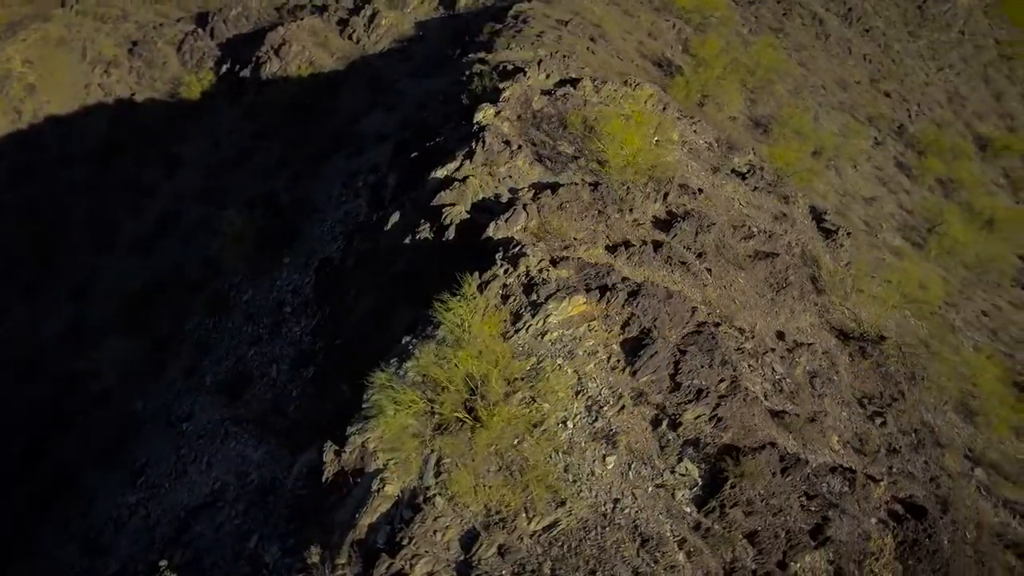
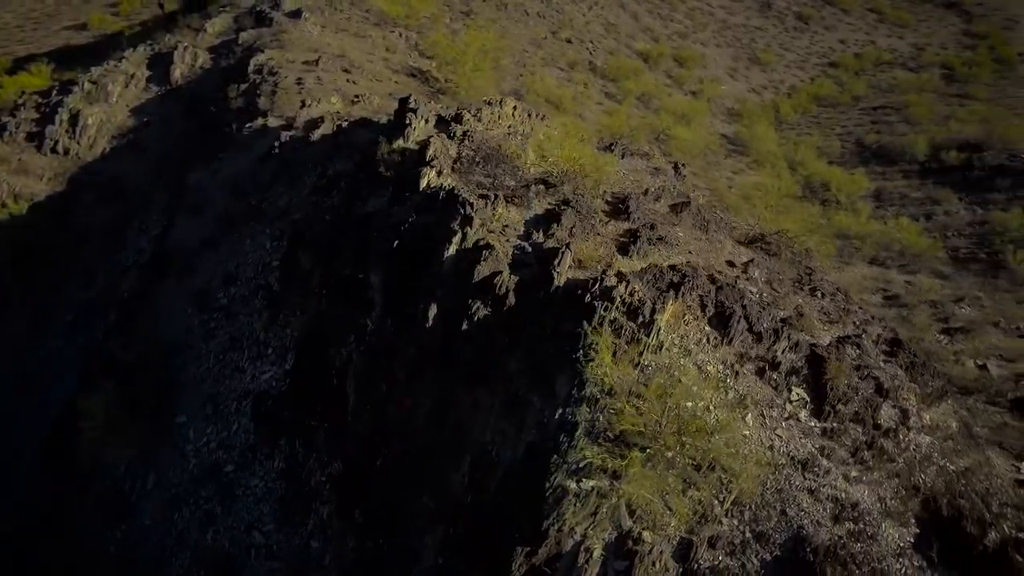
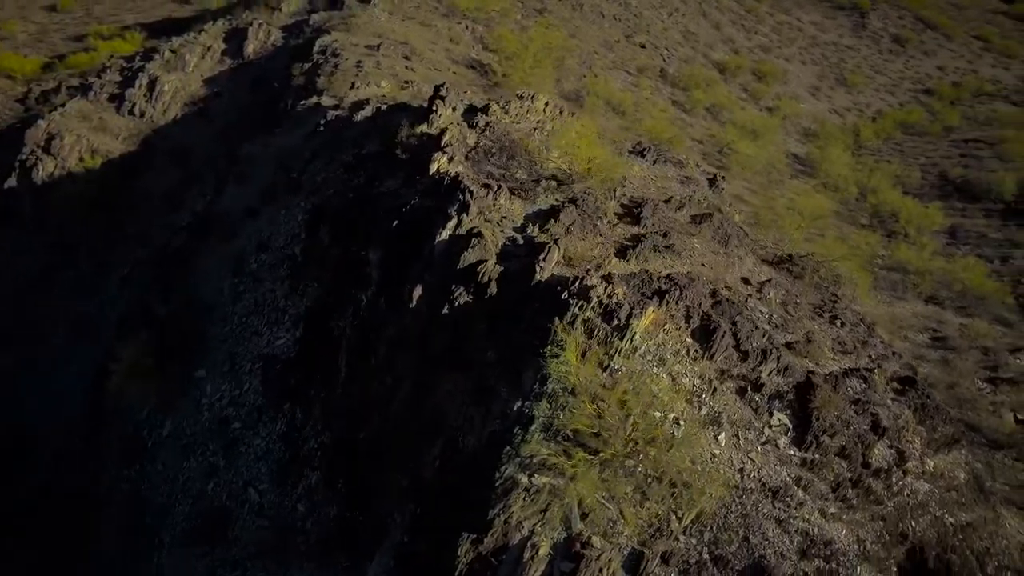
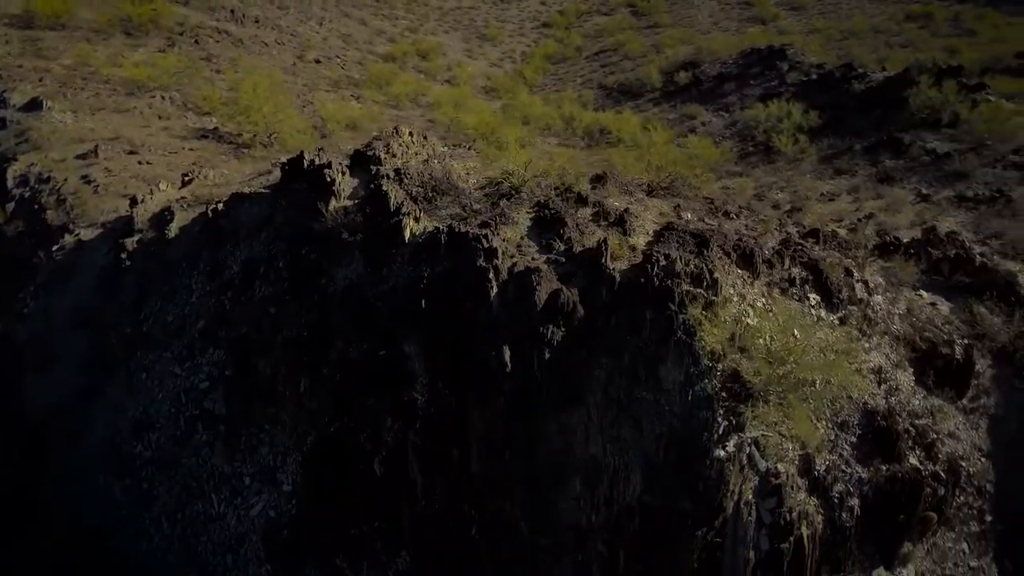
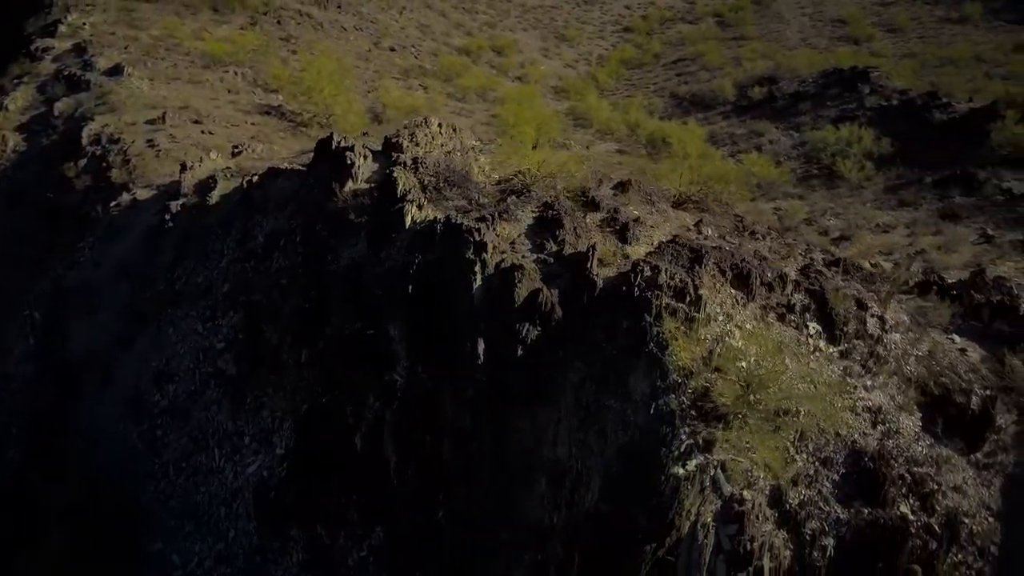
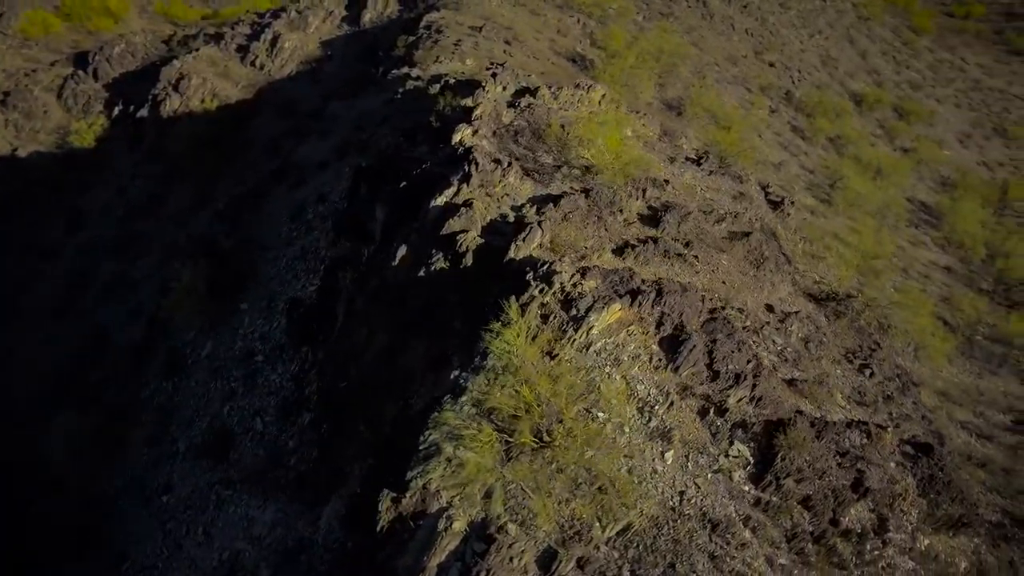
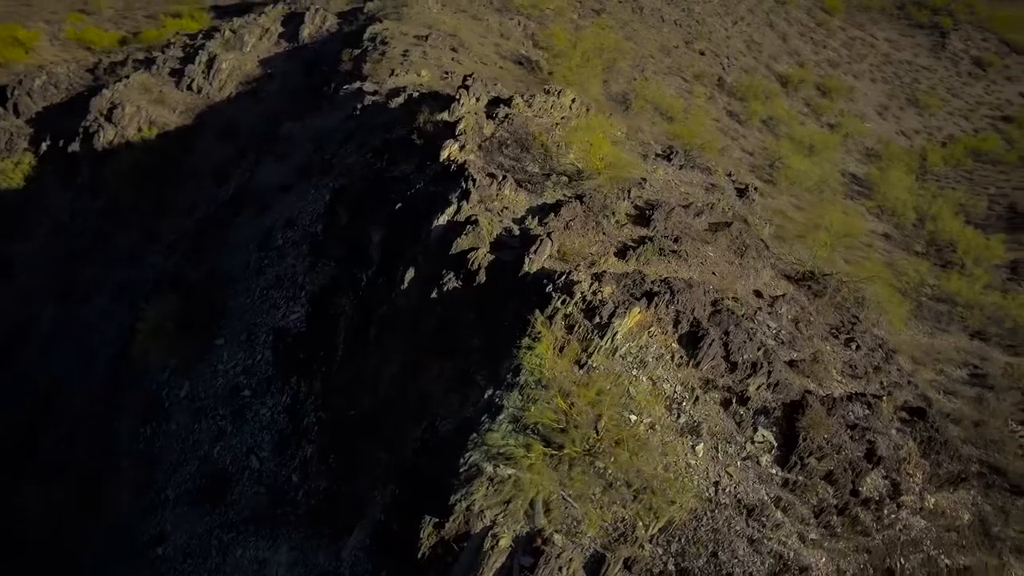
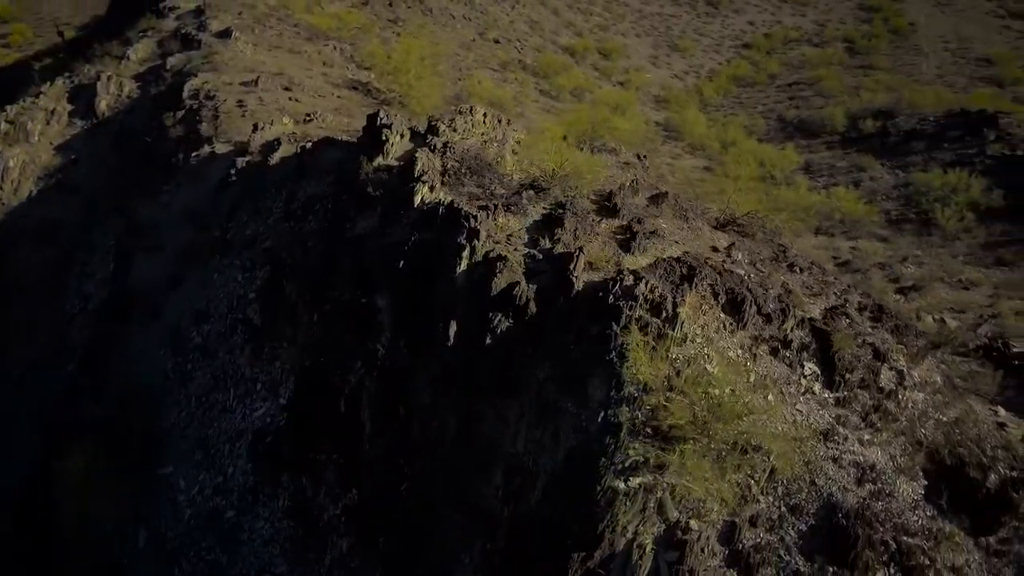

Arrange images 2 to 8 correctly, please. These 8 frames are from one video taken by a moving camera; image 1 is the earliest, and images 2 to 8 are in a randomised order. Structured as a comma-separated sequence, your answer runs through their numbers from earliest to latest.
6, 7, 3, 2, 8, 5, 4
